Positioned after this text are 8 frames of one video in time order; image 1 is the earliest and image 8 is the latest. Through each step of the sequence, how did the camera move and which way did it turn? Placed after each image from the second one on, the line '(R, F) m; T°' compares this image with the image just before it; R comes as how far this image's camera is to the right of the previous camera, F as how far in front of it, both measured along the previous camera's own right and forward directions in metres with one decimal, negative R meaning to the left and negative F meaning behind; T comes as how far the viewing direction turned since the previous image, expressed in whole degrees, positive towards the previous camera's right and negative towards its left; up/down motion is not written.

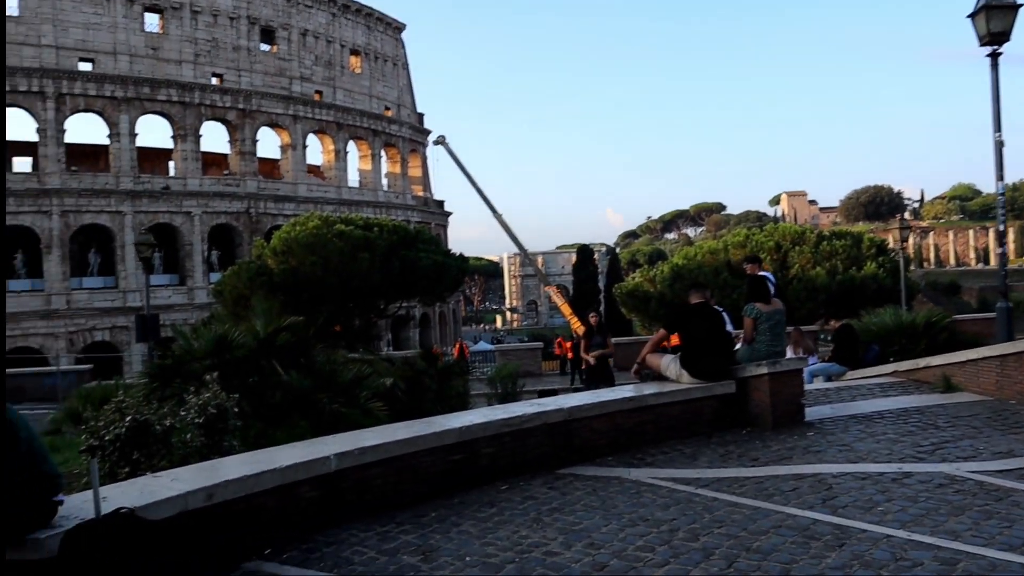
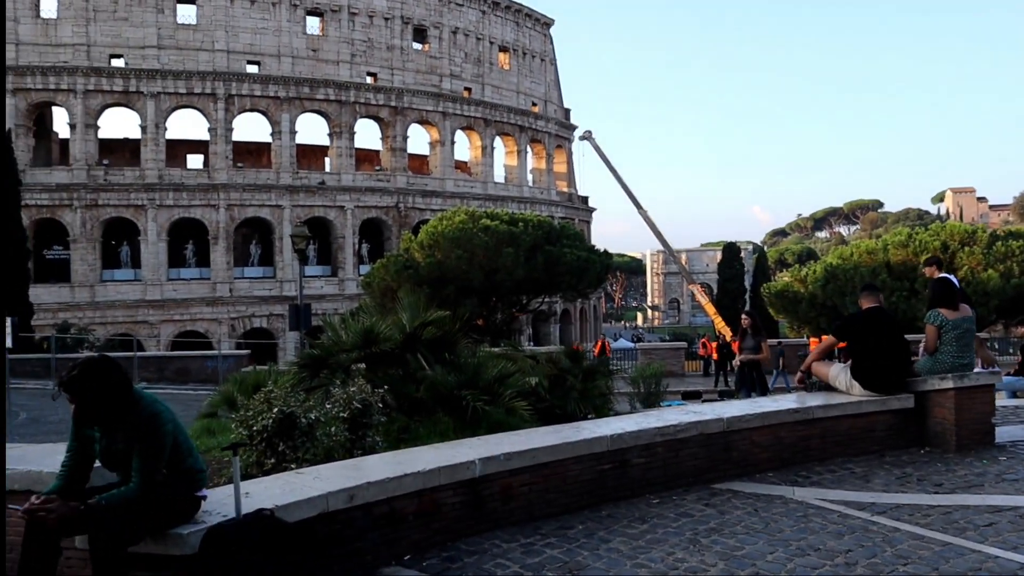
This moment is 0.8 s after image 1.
(-0.1, +0.4) m; -9°
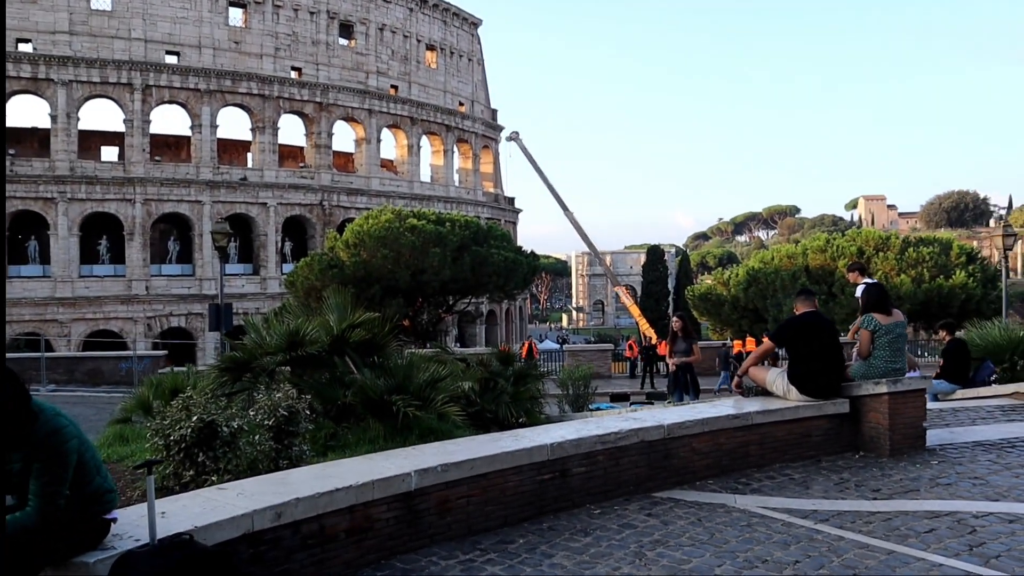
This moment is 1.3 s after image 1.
(-0.1, +0.2) m; +5°
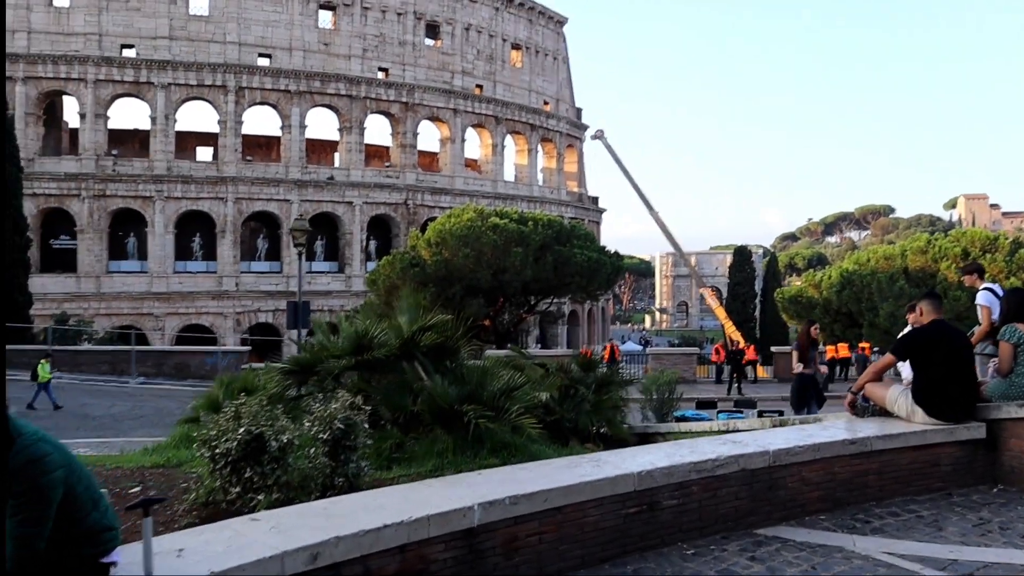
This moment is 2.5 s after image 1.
(0.0, +0.7) m; -5°
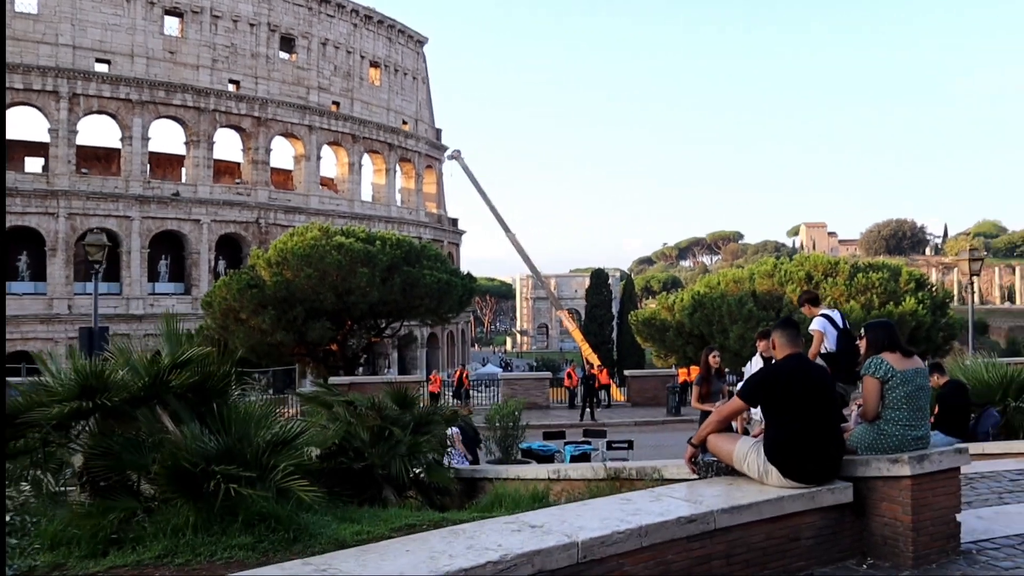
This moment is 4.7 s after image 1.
(+0.7, +1.6) m; +8°
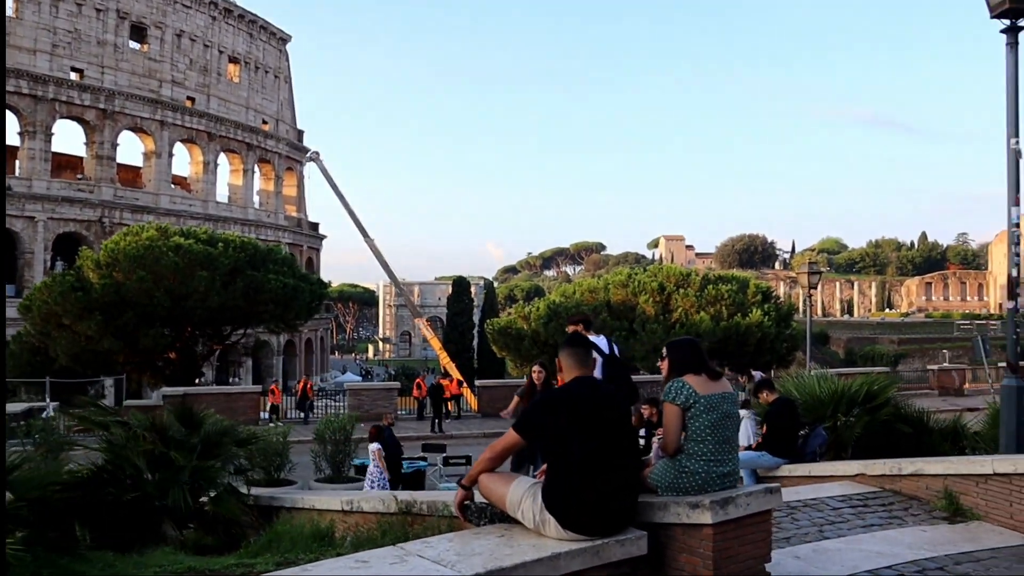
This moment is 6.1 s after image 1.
(+0.6, +0.9) m; +8°
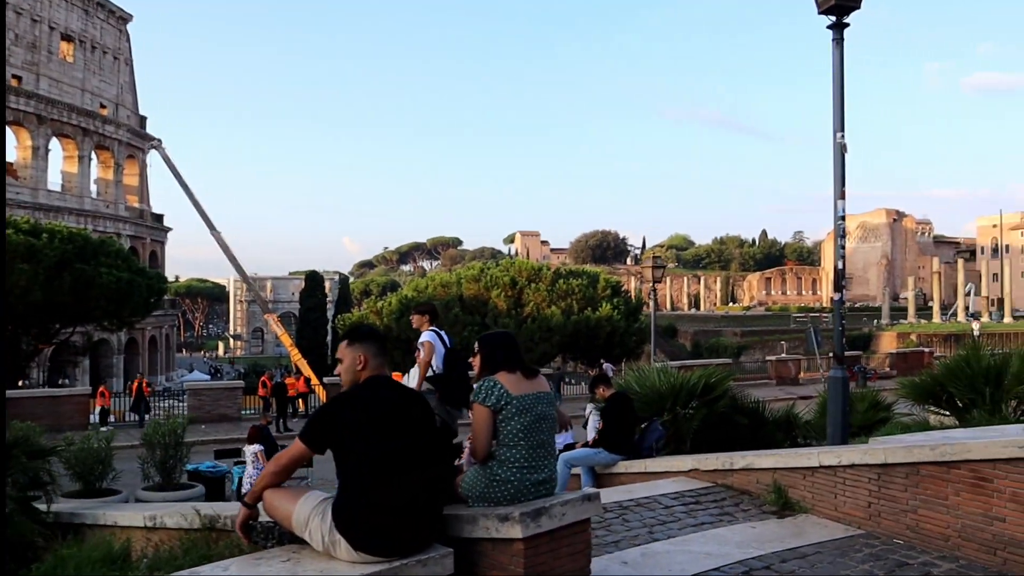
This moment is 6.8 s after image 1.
(+0.3, +0.4) m; +9°
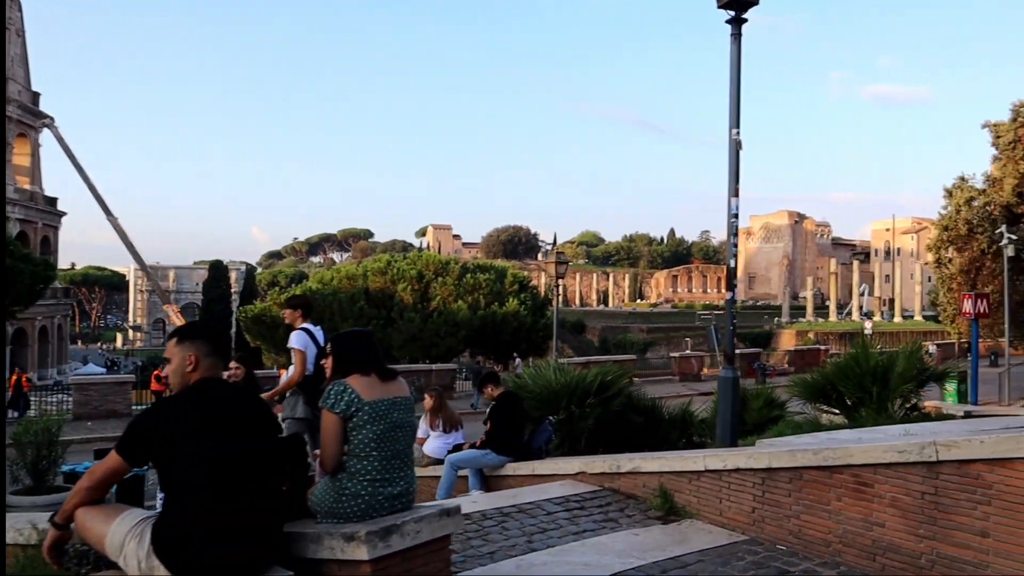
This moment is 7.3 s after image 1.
(+0.2, +0.3) m; +5°
